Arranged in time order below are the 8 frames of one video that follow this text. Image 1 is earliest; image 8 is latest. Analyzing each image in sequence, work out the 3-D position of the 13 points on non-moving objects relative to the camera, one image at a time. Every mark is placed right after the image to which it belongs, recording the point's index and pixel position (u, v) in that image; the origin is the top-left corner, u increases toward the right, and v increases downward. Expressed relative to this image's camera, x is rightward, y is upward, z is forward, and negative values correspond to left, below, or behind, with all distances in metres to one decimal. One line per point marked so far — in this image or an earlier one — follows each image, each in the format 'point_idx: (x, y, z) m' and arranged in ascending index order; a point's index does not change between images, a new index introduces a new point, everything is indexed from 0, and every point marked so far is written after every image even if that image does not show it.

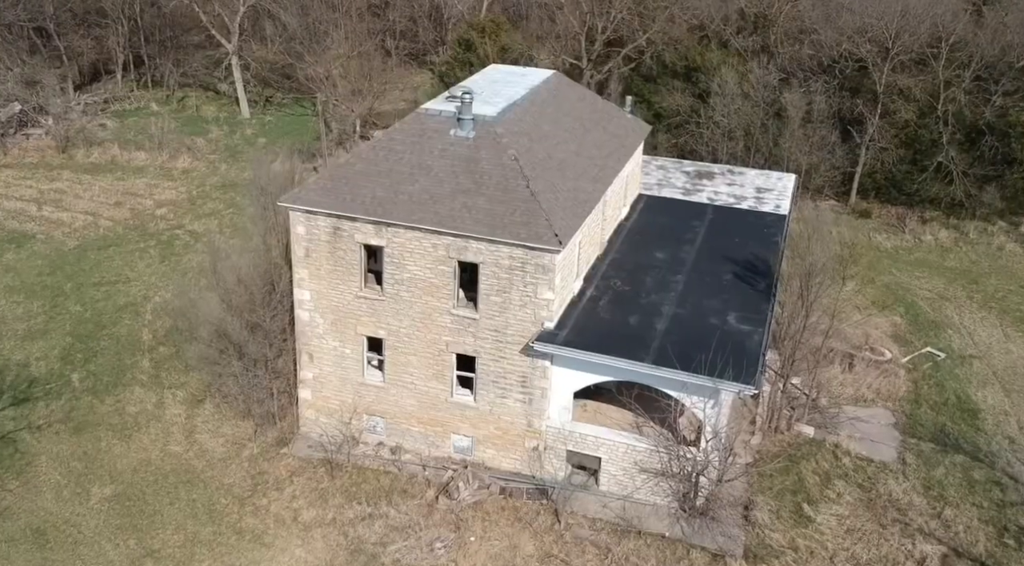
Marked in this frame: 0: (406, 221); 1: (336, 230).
0: (-2.0, +1.1, +19.2) m
1: (-3.4, +1.0, +20.0) m
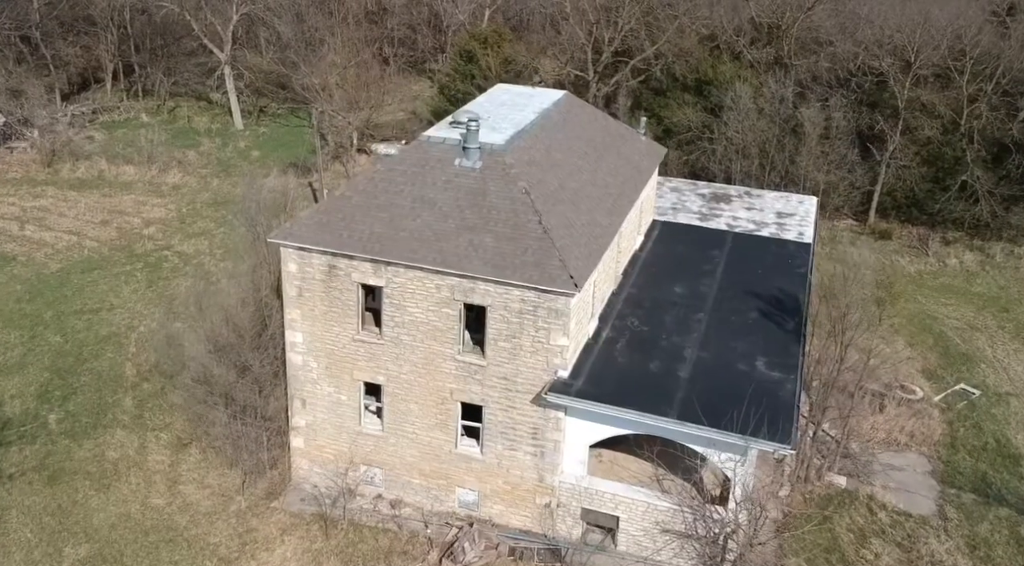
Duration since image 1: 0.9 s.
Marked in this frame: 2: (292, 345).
0: (-1.8, +0.4, +17.6) m
1: (-3.2, +0.3, +18.4) m
2: (-4.1, -1.2, +19.3) m
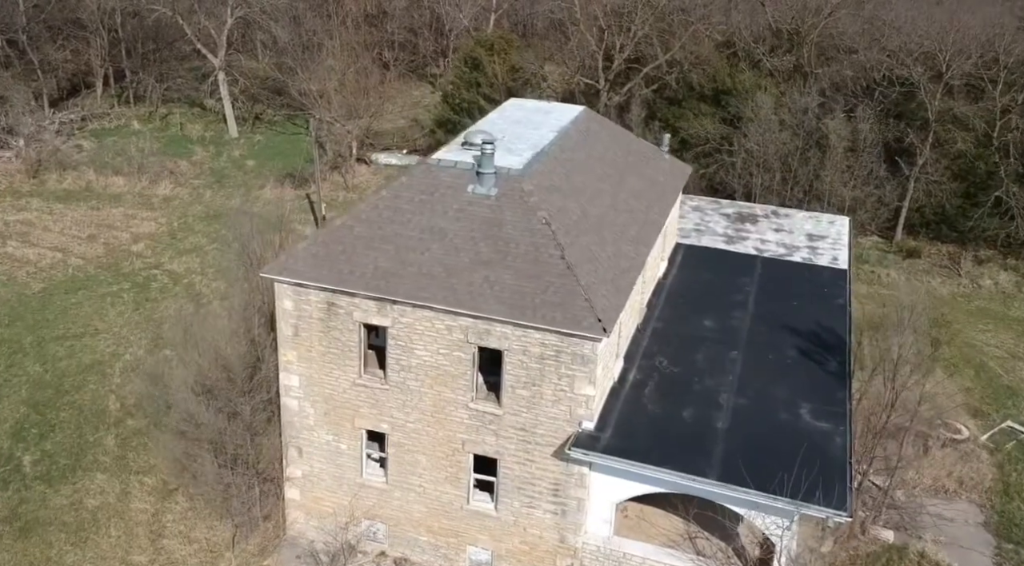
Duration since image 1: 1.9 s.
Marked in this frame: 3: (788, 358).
0: (-1.5, -0.3, +15.8) m
1: (-2.9, -0.4, +16.6) m
2: (-3.8, -1.8, +17.5) m
3: (+5.0, -1.4, +18.7) m
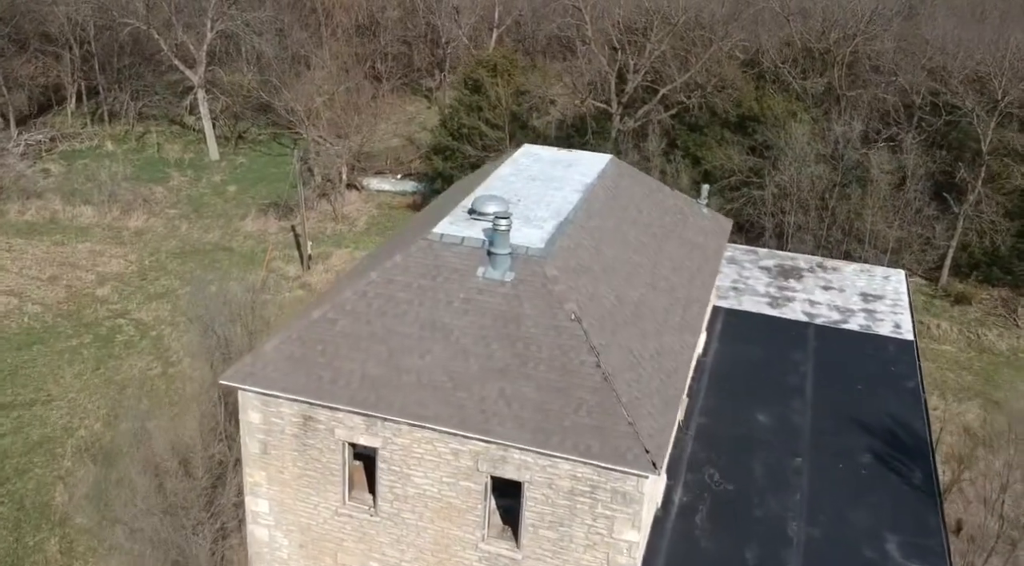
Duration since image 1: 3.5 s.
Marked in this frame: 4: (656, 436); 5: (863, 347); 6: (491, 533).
0: (-1.2, -1.7, +12.6) m
1: (-2.7, -1.8, +13.3) m
2: (-3.6, -3.2, +14.2) m
3: (+5.3, -2.8, +15.5) m
4: (+1.7, -1.8, +12.3) m
5: (+6.6, -1.2, +19.4) m
6: (-0.3, -3.2, +13.3) m
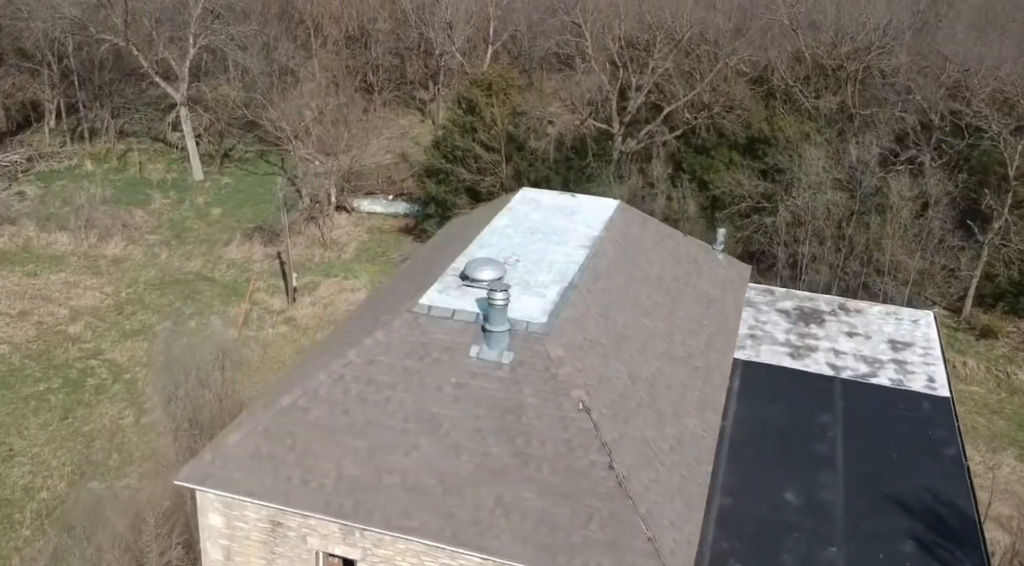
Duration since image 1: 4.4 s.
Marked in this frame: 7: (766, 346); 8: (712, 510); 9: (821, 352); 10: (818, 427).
0: (-1.2, -2.6, +10.8) m
1: (-2.7, -2.8, +11.6) m
2: (-3.6, -4.2, +12.4) m
3: (+5.3, -3.7, +13.7) m
4: (+1.7, -2.8, +10.6) m
5: (+6.6, -2.1, +17.7) m
6: (-0.3, -4.2, +11.5) m
7: (+4.8, -1.2, +19.6) m
8: (+2.8, -3.2, +14.5) m
9: (+5.9, -1.3, +19.4) m
10: (+5.0, -2.4, +16.9) m
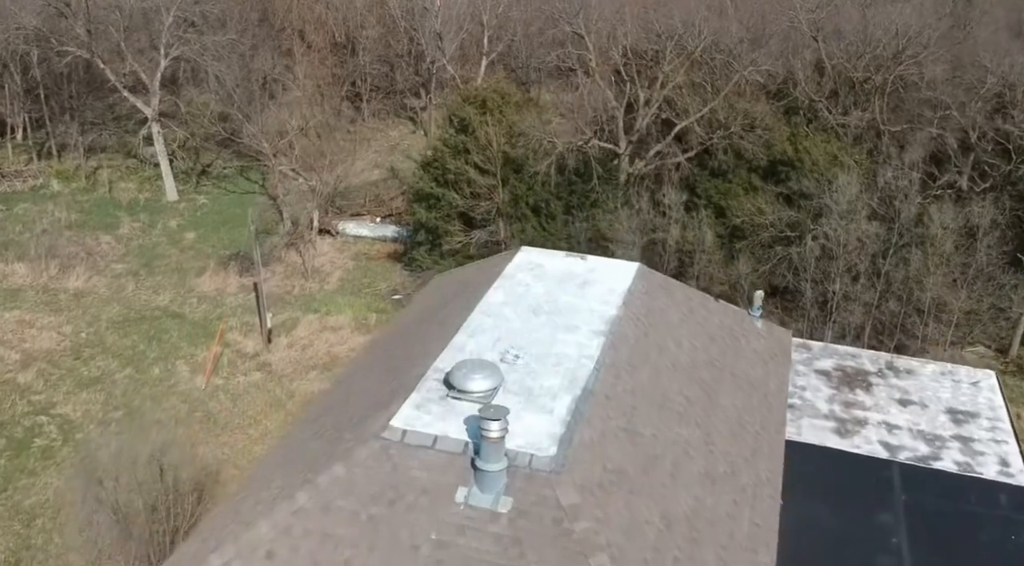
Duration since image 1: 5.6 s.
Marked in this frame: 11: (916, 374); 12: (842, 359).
0: (-1.2, -3.7, +8.0) m
1: (-2.7, -3.9, +8.7) m
2: (-3.6, -5.3, +9.6) m
3: (+5.3, -4.8, +10.9) m
4: (+1.7, -3.9, +7.8) m
5: (+6.6, -3.1, +14.8) m
6: (-0.3, -5.3, +8.7) m
7: (+4.8, -2.2, +16.8) m
8: (+2.8, -4.3, +11.7) m
9: (+5.8, -2.3, +16.6) m
10: (+5.0, -3.4, +14.1) m
11: (+7.2, -1.6, +18.3) m
12: (+6.0, -1.4, +18.7) m
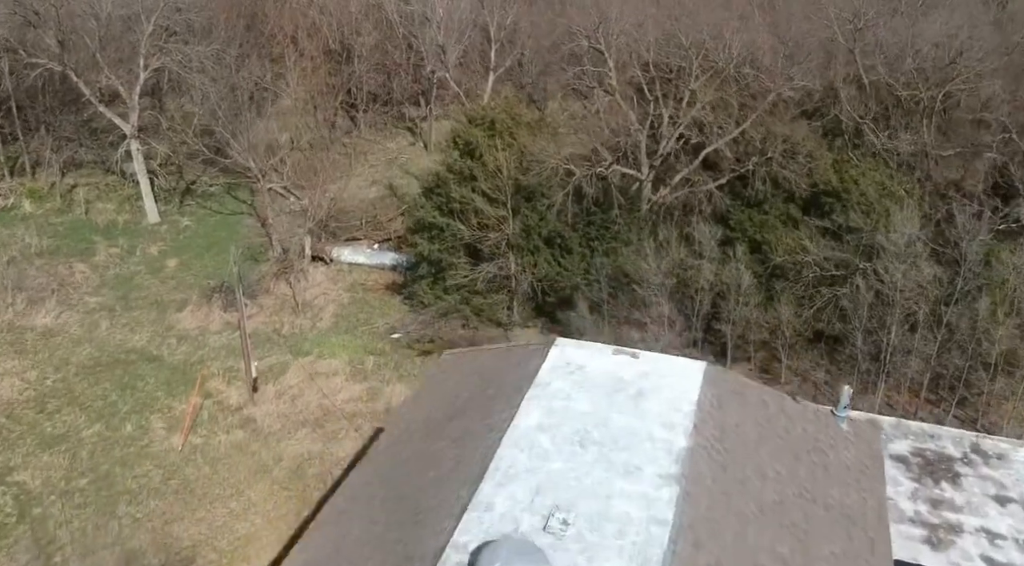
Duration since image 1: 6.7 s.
0: (-0.8, -4.9, +5.2) m
1: (-2.3, -5.0, +6.0) m
2: (-3.2, -6.4, +6.8) m
3: (+5.7, -5.9, +8.2) m
4: (+2.1, -5.0, +5.0) m
5: (+6.9, -4.2, +12.1) m
6: (+0.1, -6.4, +5.9) m
7: (+5.2, -3.3, +14.0) m
8: (+3.1, -5.4, +8.9) m
9: (+6.2, -3.4, +13.9) m
10: (+5.4, -4.5, +11.3) m
11: (+7.6, -2.7, +15.6) m
12: (+6.4, -2.5, +16.0) m
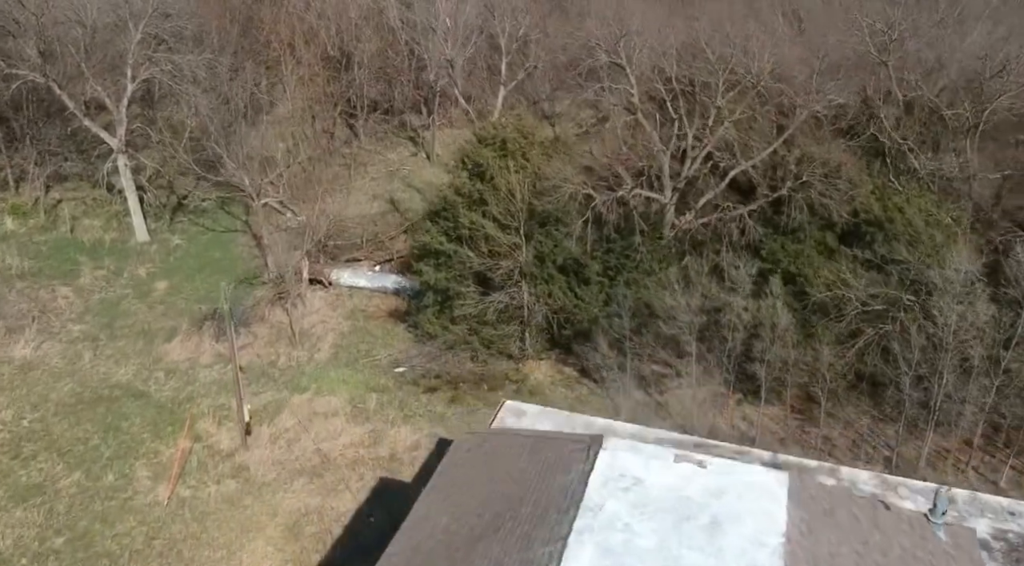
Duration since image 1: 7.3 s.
0: (-0.5, -5.7, +3.3) m
1: (-1.9, -5.8, +4.1) m
2: (-2.8, -7.3, +5.0) m
3: (+6.0, -6.7, +6.3) m
4: (+2.5, -5.8, +3.1) m
5: (+7.3, -5.0, +10.2) m
6: (+0.5, -7.2, +4.1) m
7: (+5.5, -4.1, +12.1) m
8: (+3.5, -6.2, +7.0) m
9: (+6.5, -4.2, +12.0) m
10: (+5.7, -5.3, +9.4) m
11: (+7.9, -3.5, +13.7) m
12: (+6.7, -3.3, +14.1) m
